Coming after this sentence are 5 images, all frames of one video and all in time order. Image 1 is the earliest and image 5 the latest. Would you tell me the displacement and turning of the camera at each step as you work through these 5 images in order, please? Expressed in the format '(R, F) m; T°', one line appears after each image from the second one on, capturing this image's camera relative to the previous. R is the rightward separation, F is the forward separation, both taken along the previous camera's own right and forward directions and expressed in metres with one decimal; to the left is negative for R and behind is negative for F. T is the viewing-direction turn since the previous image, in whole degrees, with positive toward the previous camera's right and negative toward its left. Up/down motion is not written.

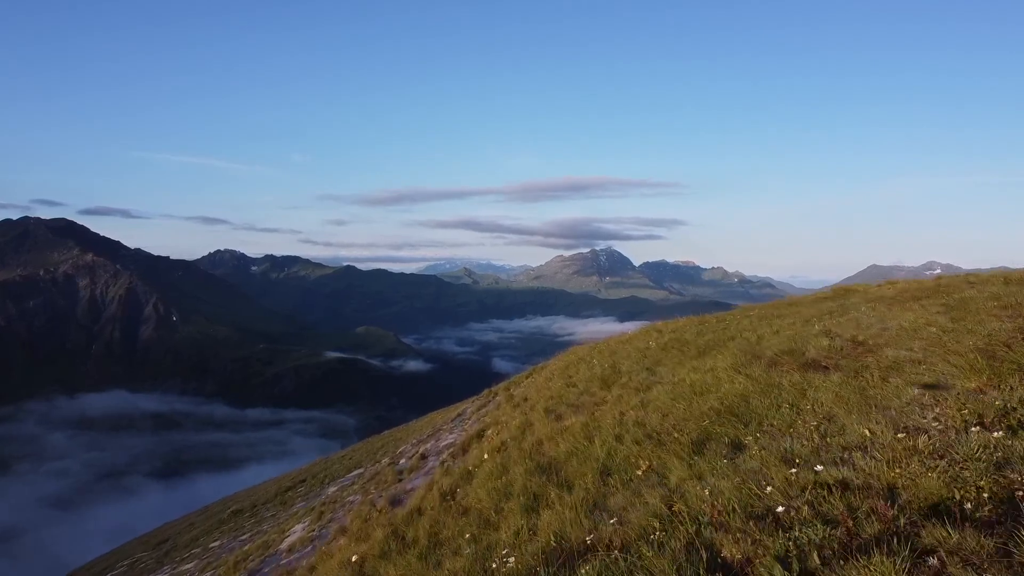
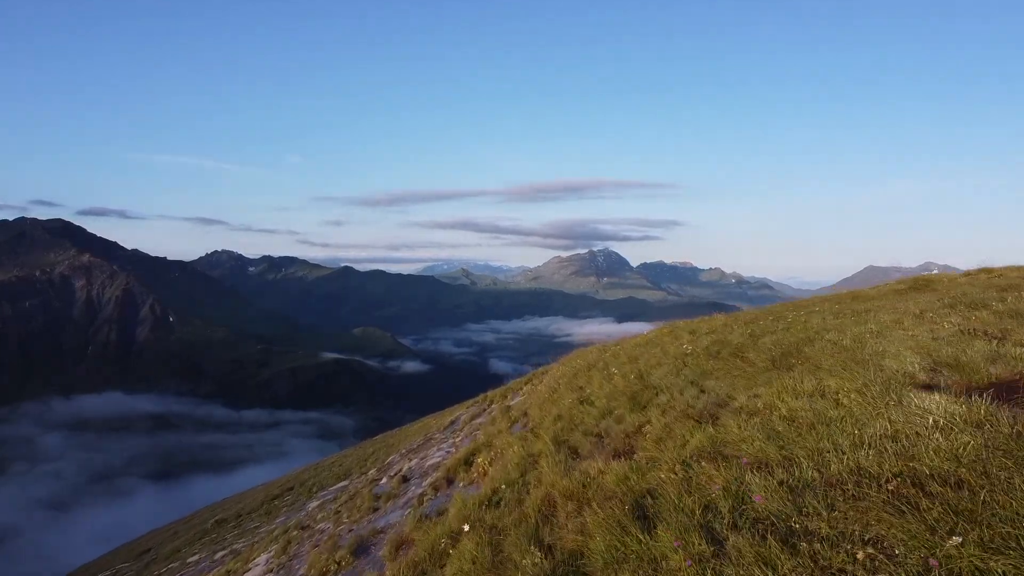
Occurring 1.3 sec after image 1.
(0.0, +2.5) m; 0°
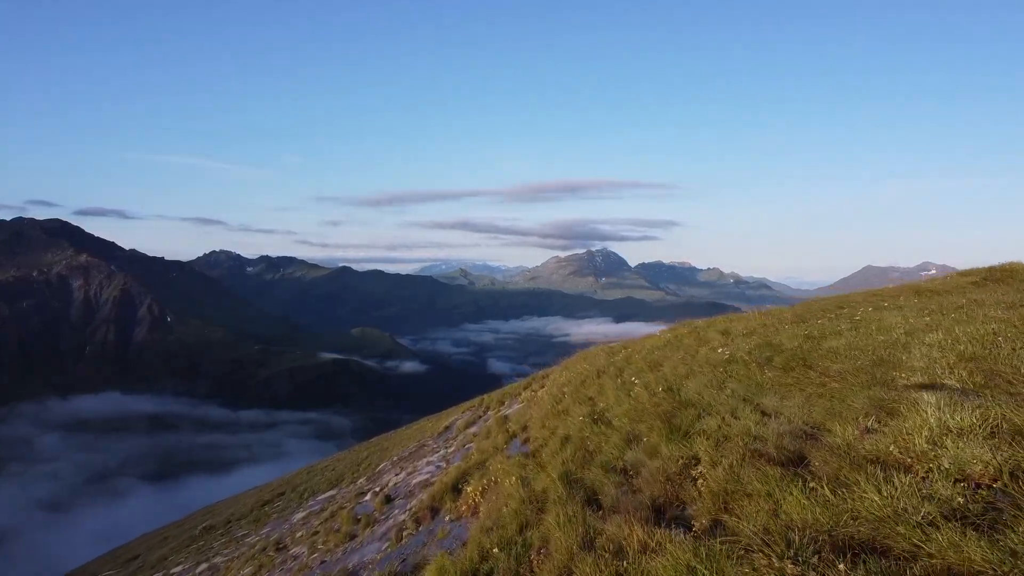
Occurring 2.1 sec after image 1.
(0.0, +1.7) m; 0°
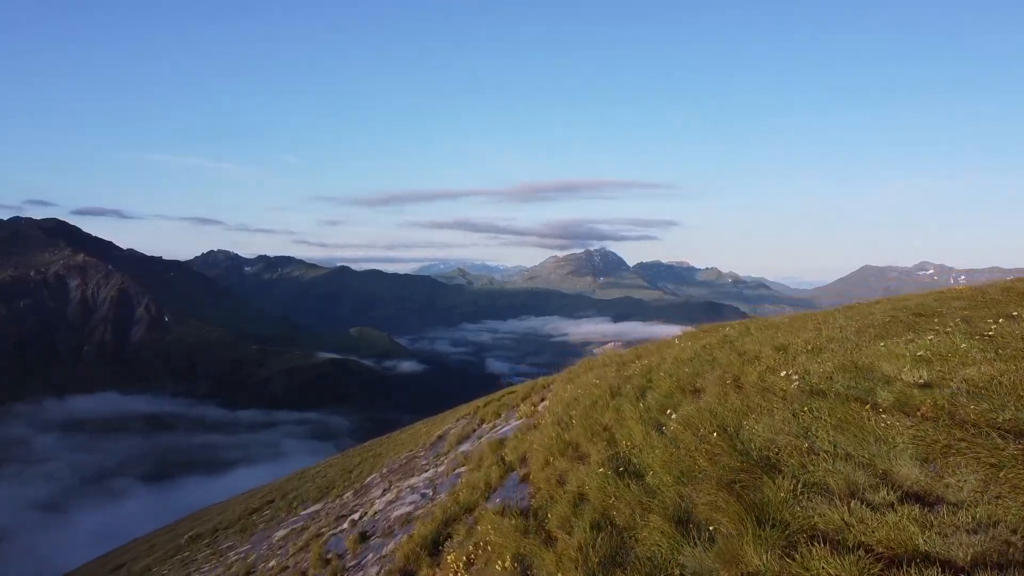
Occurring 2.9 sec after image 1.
(0.0, +1.9) m; 0°
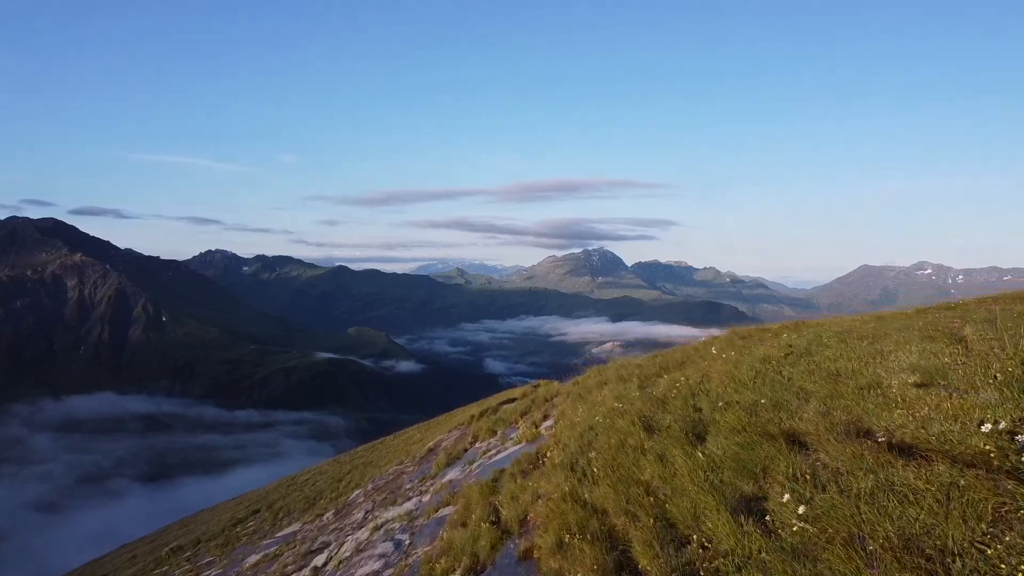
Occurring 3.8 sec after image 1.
(0.0, +2.5) m; 0°
